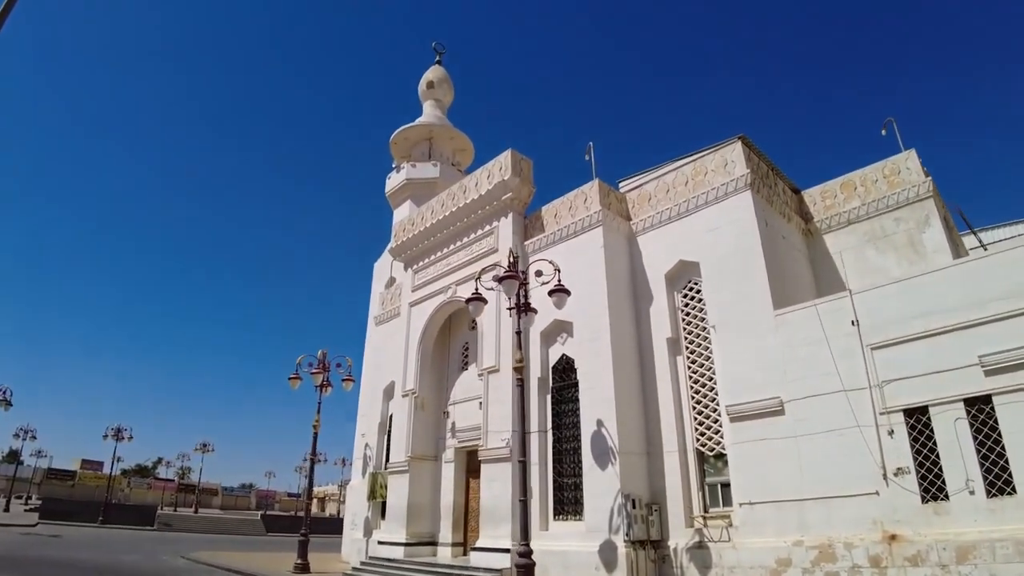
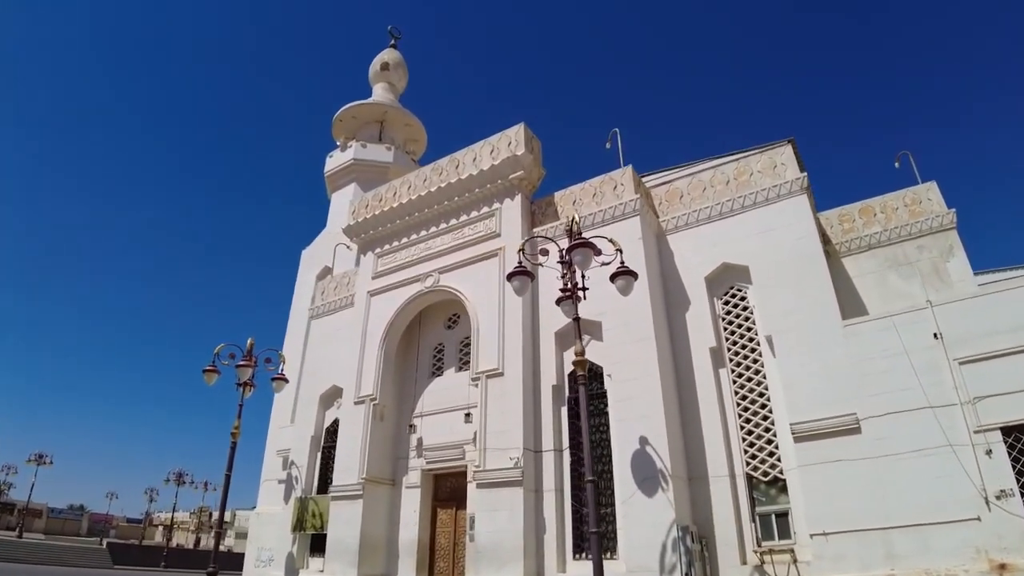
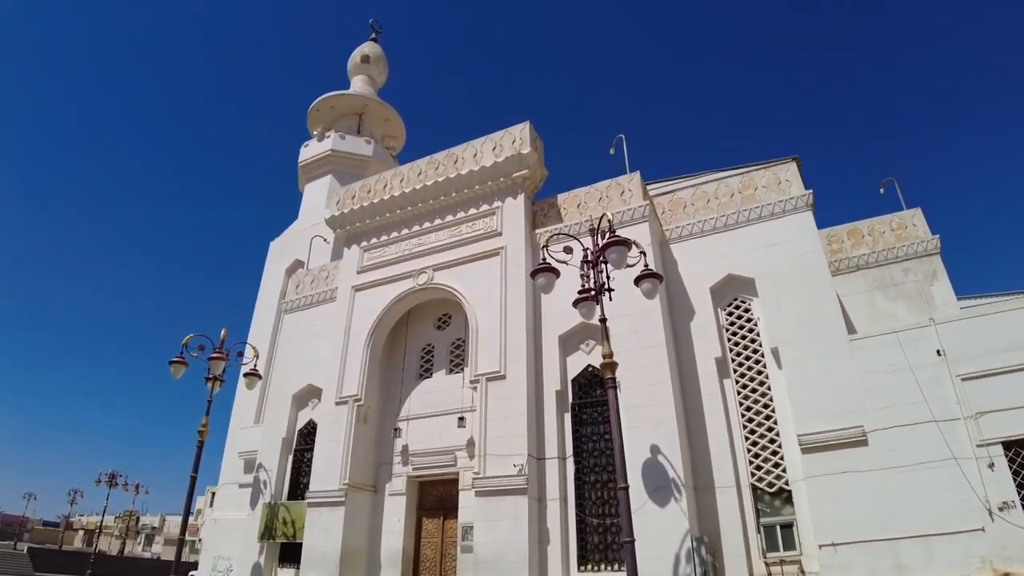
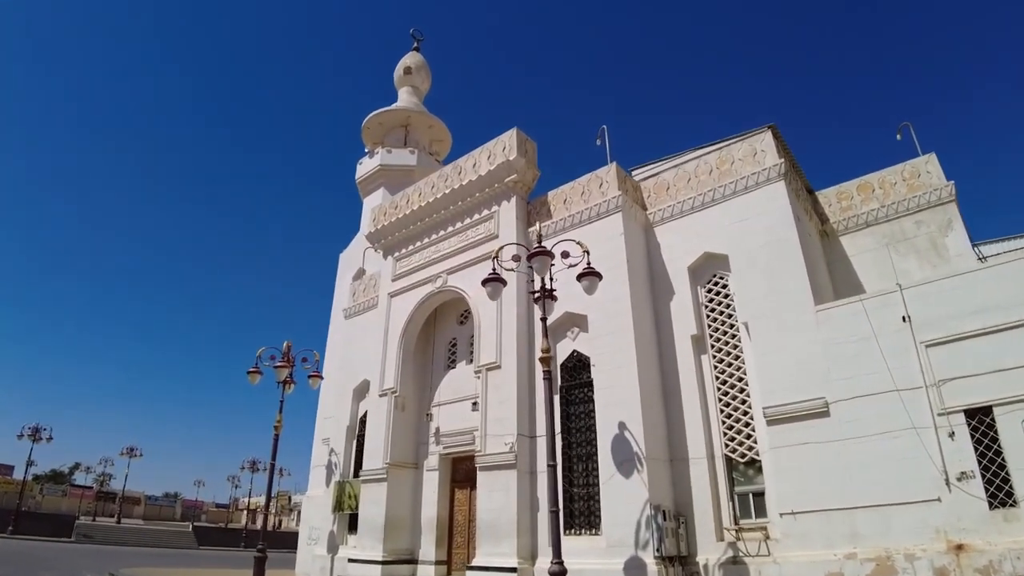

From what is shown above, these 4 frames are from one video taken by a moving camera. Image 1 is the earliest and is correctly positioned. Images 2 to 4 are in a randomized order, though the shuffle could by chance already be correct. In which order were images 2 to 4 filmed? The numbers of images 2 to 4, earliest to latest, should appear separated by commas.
4, 2, 3
